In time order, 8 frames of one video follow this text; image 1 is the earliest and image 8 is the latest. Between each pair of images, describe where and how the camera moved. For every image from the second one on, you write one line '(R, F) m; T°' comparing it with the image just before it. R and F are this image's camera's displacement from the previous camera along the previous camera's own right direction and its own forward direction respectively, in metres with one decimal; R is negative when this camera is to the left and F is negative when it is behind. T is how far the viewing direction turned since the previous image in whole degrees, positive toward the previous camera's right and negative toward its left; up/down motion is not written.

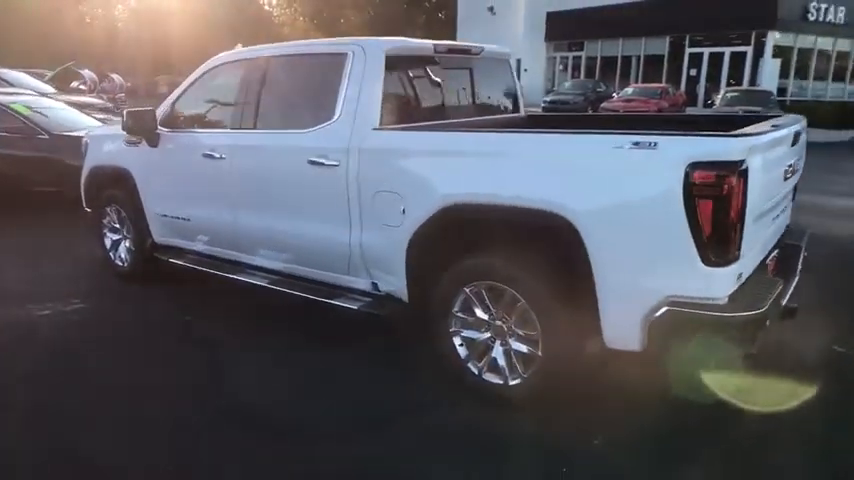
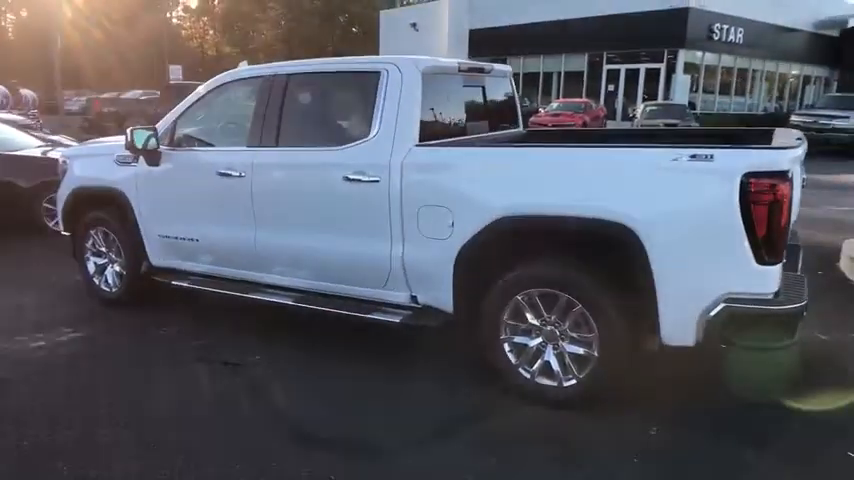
(-0.8, -0.1) m; +8°
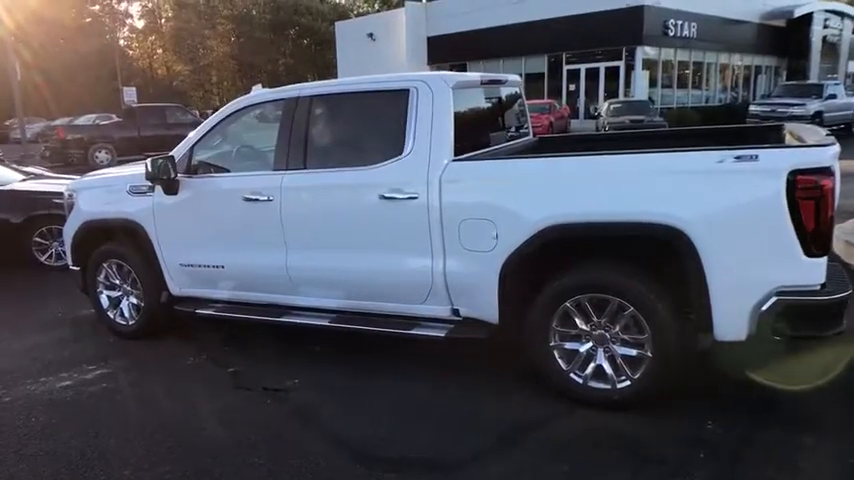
(-0.5, 0.0) m; +3°
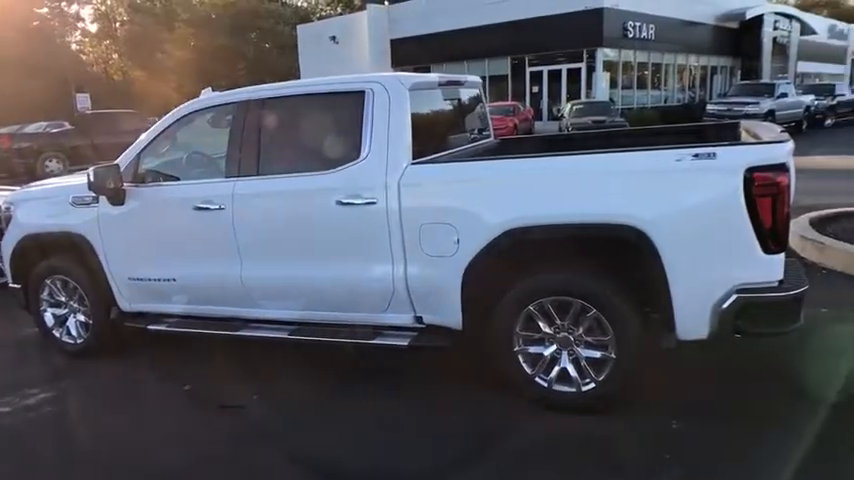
(+0.1, +0.1) m; +3°
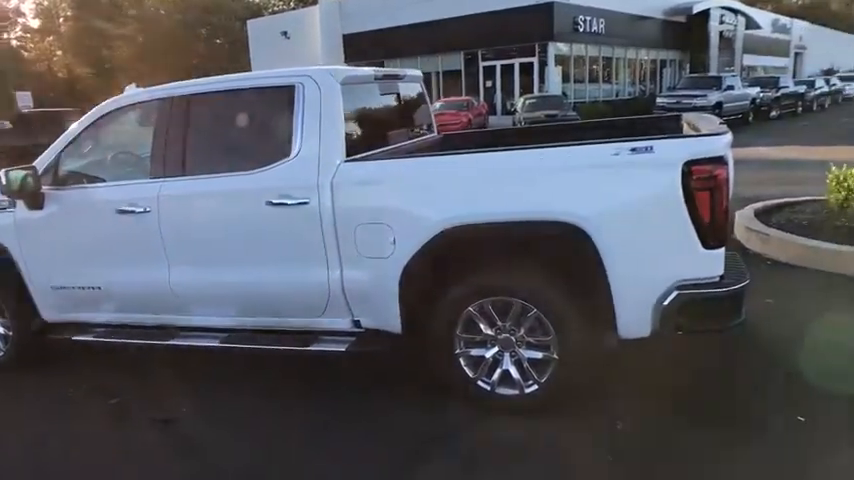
(+0.1, +0.2) m; +4°
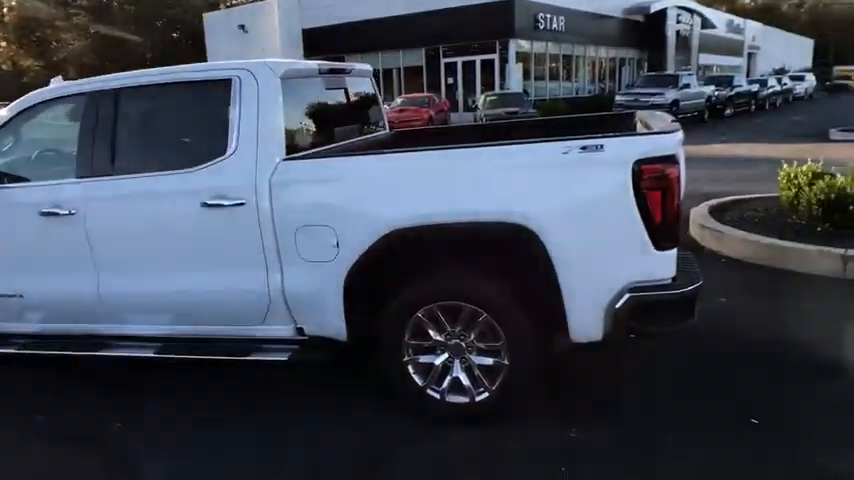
(+0.1, +0.2) m; +3°
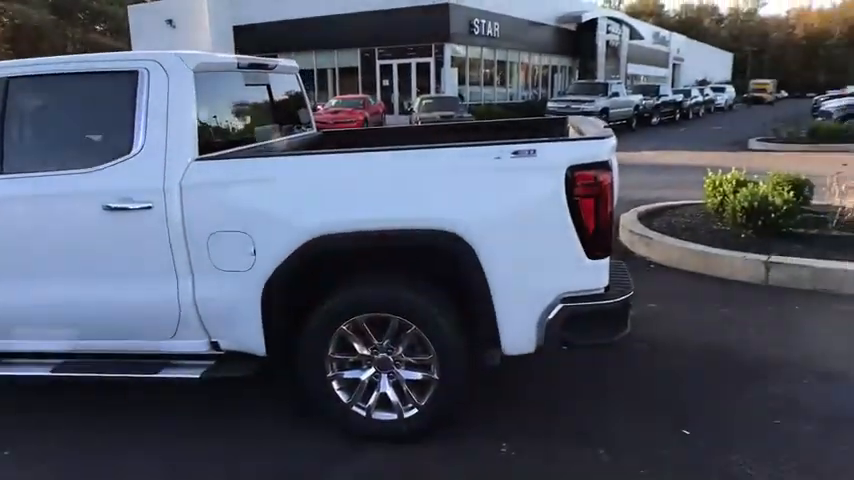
(+0.1, +0.2) m; +6°
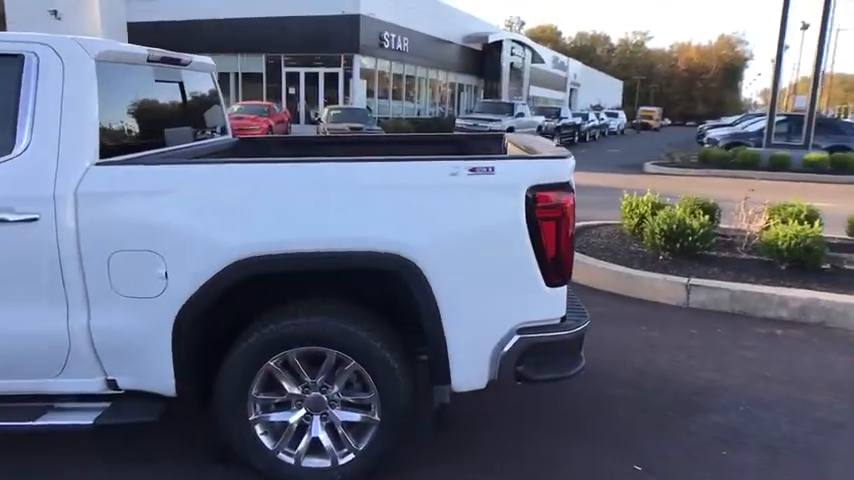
(-0.2, +0.3) m; +9°
